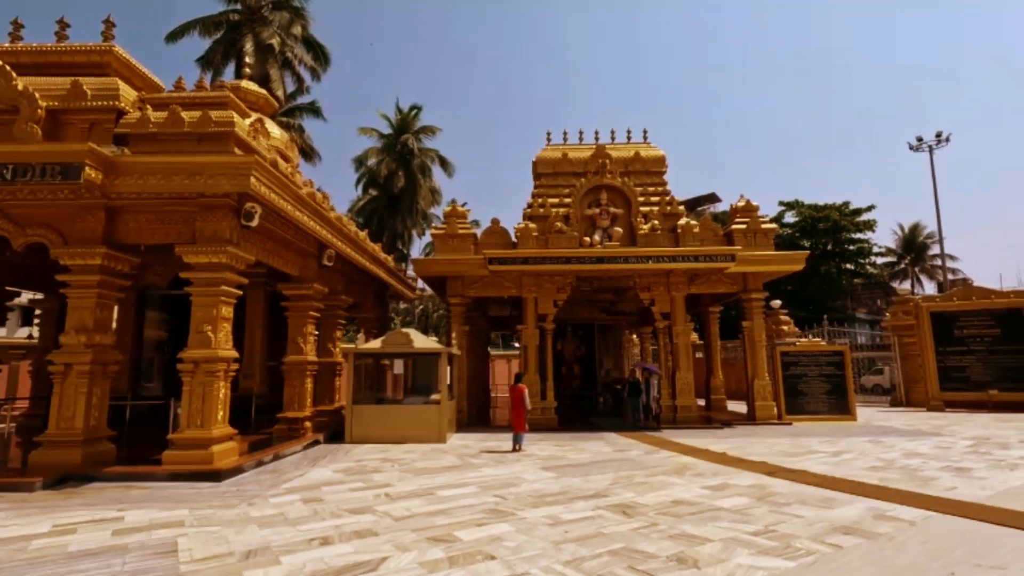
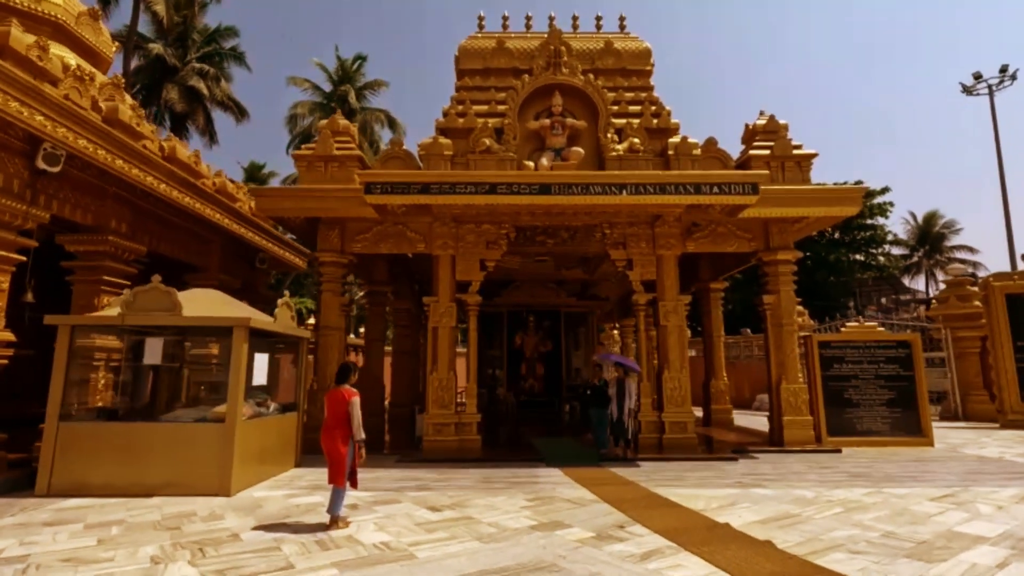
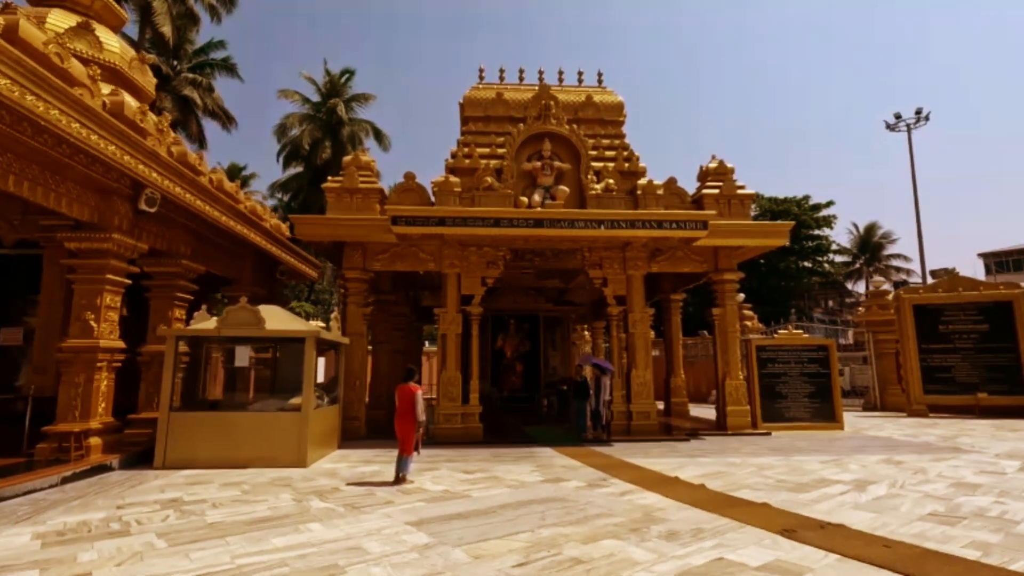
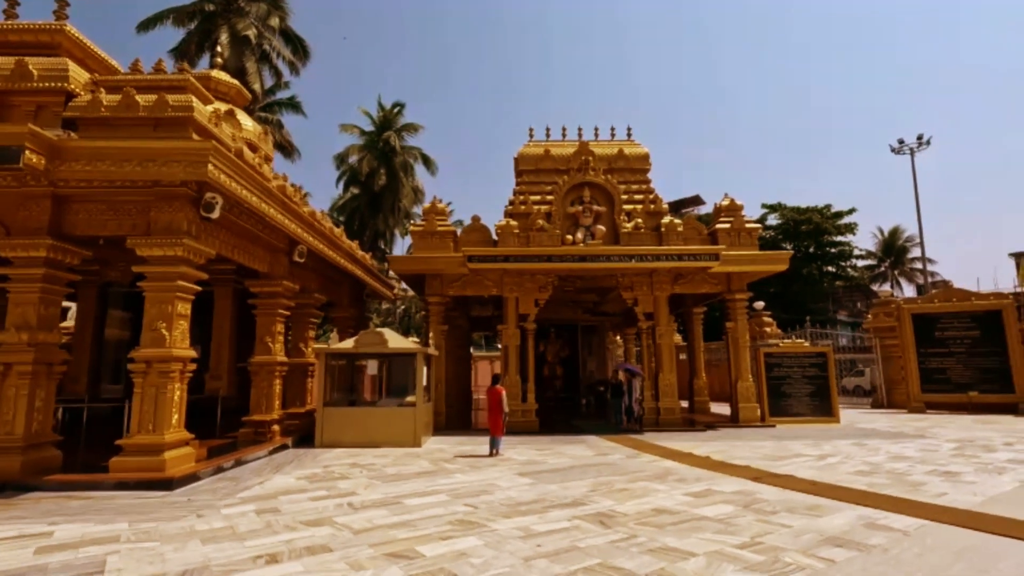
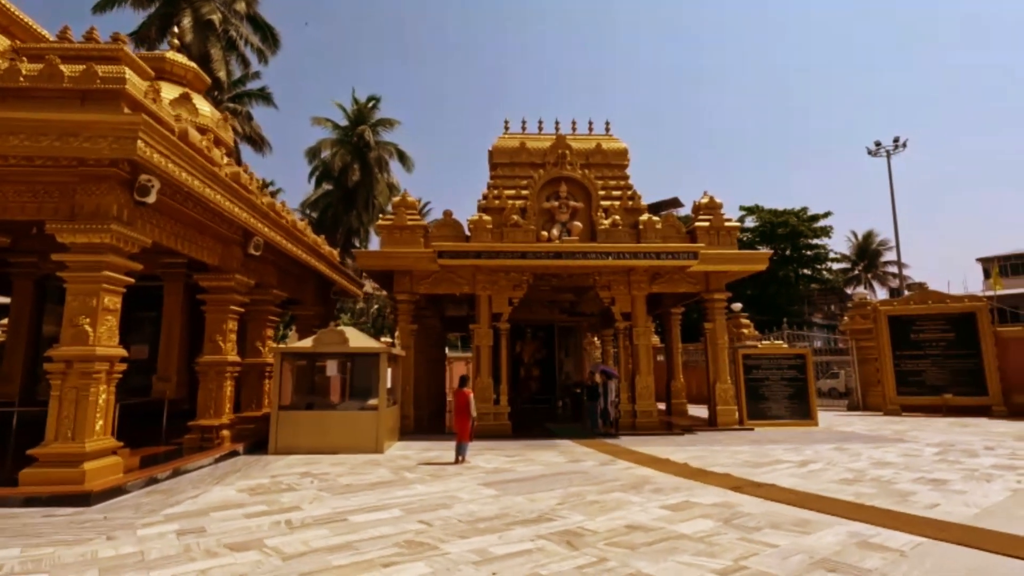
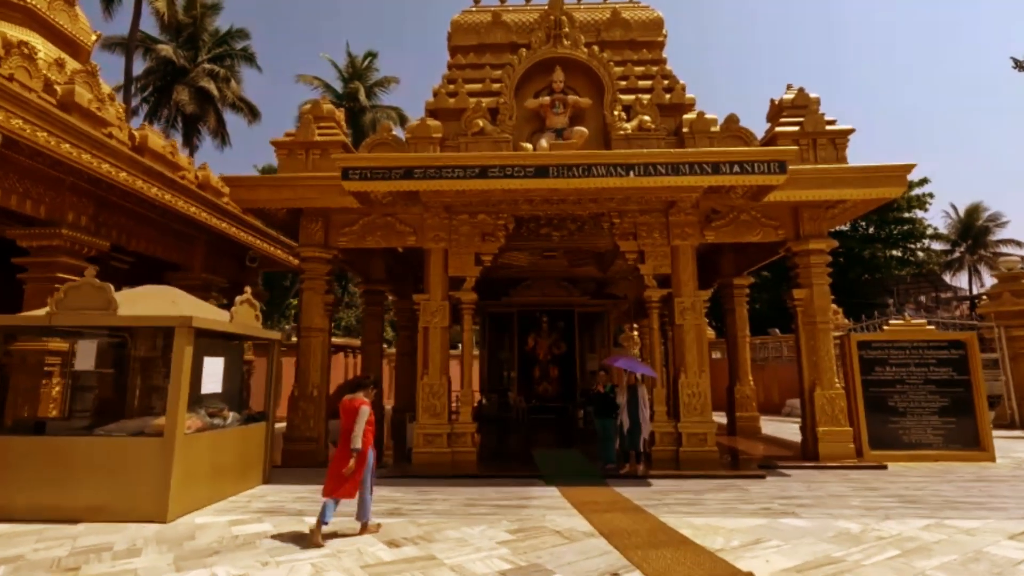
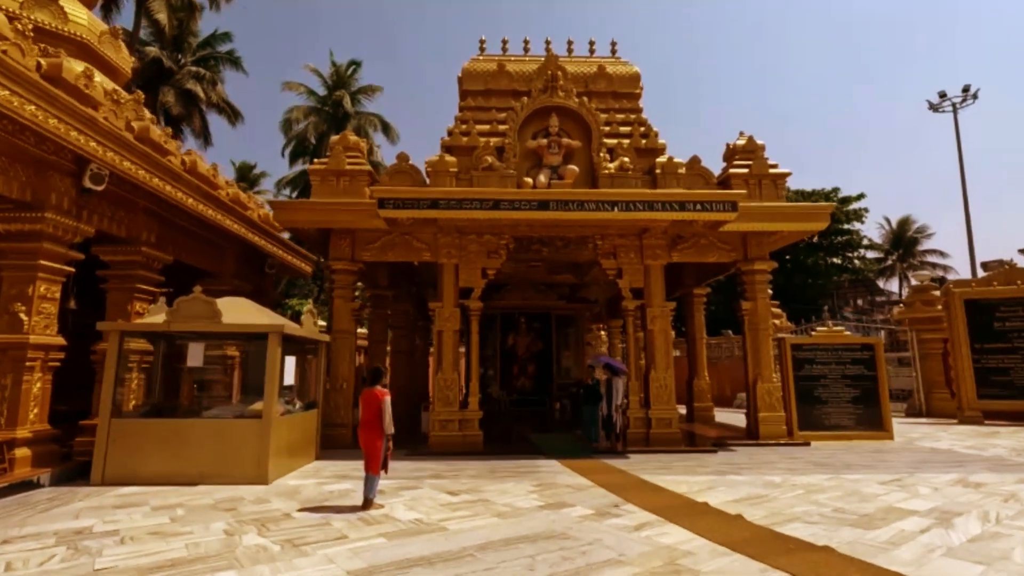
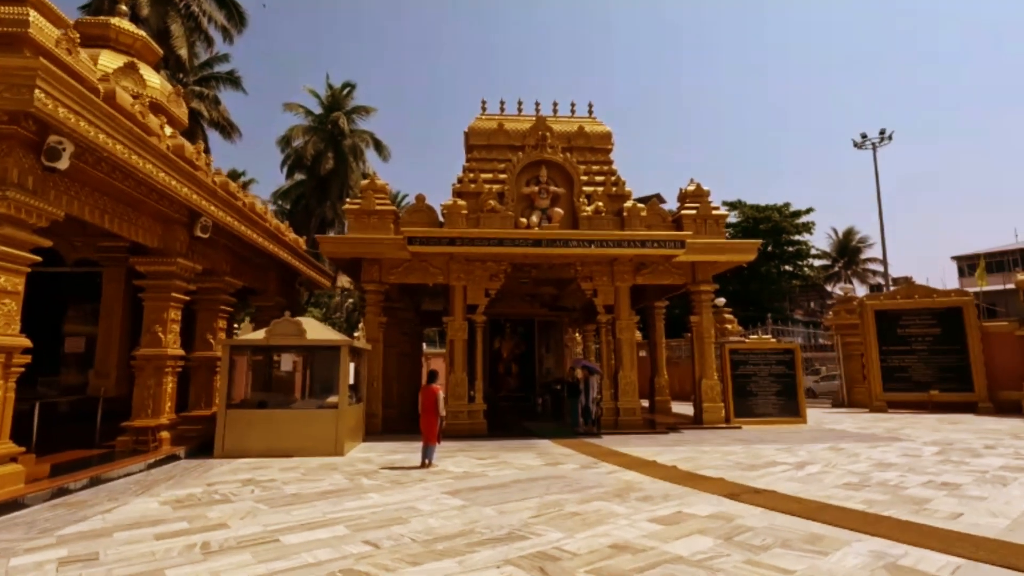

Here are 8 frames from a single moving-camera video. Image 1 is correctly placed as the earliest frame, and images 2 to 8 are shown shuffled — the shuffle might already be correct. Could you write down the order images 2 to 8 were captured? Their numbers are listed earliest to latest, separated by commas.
4, 5, 8, 3, 7, 2, 6
